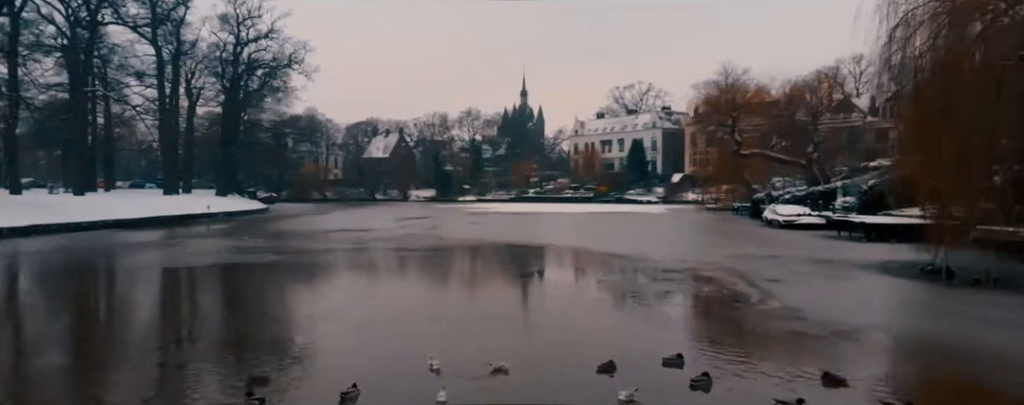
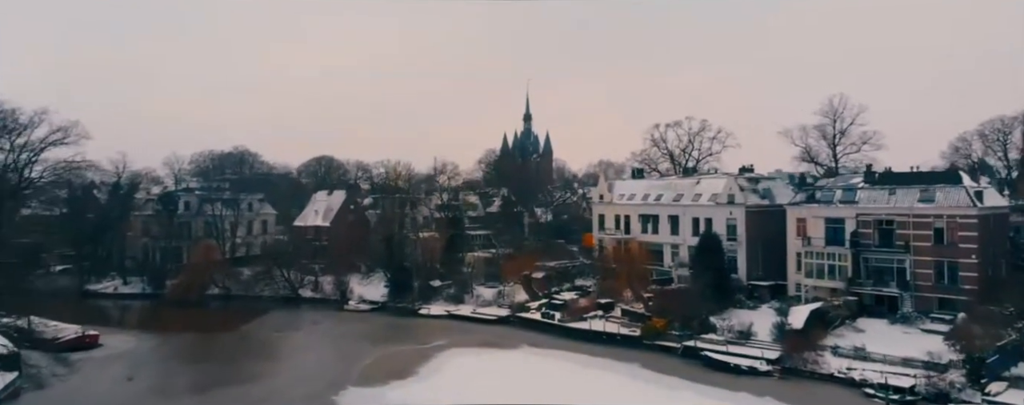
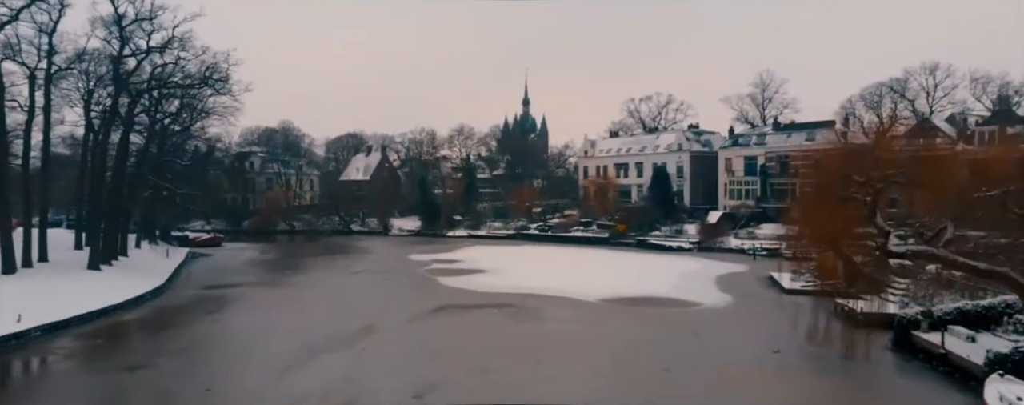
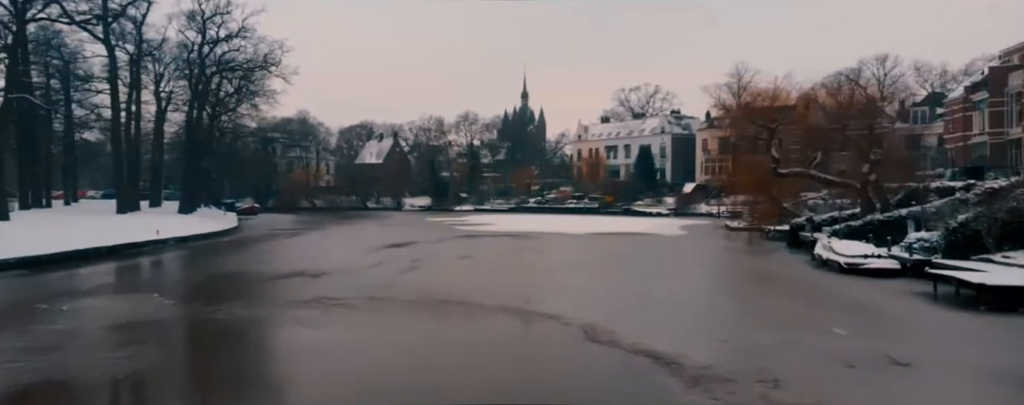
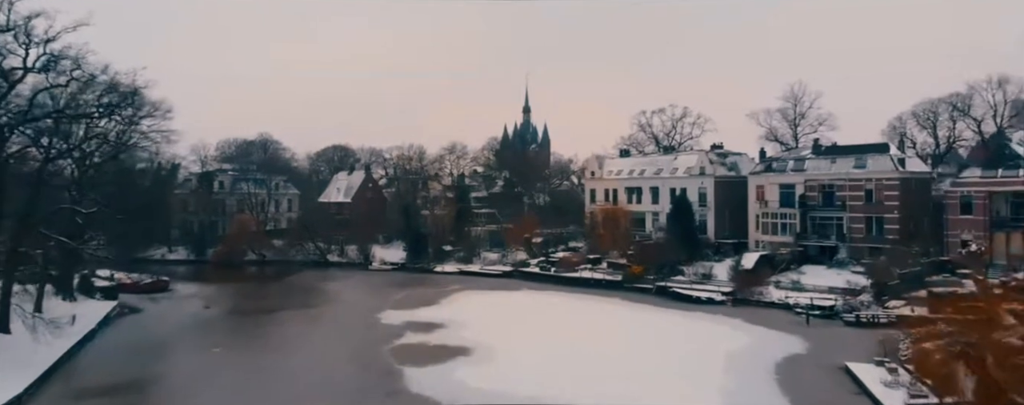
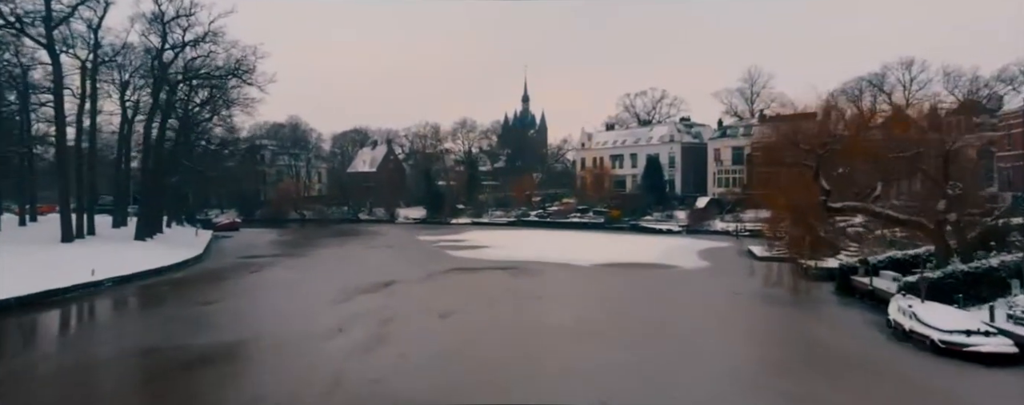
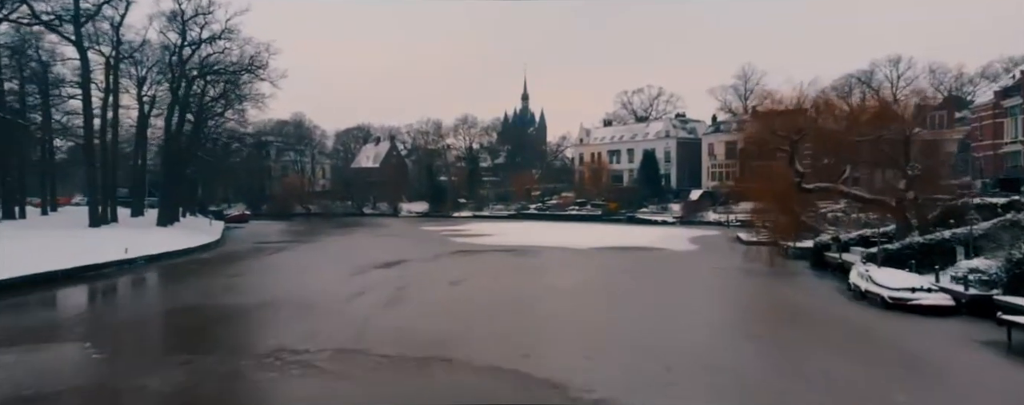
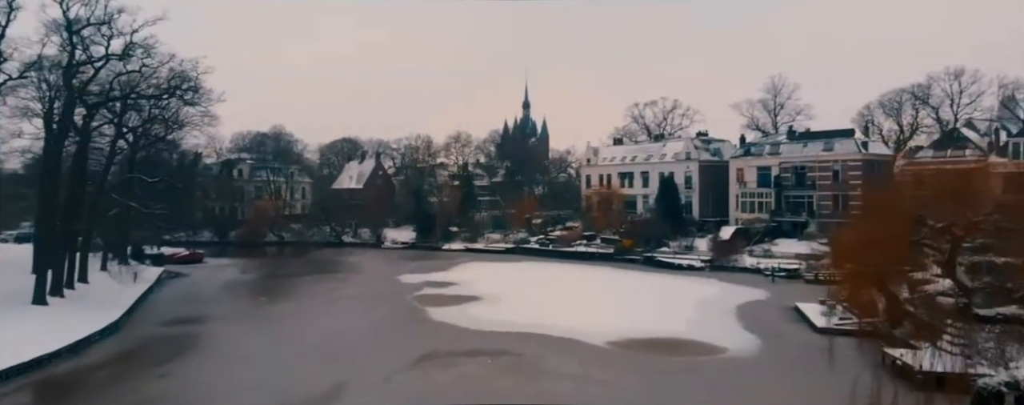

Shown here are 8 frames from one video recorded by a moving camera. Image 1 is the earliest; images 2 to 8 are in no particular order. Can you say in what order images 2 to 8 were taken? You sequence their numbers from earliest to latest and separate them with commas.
4, 7, 6, 3, 8, 5, 2
